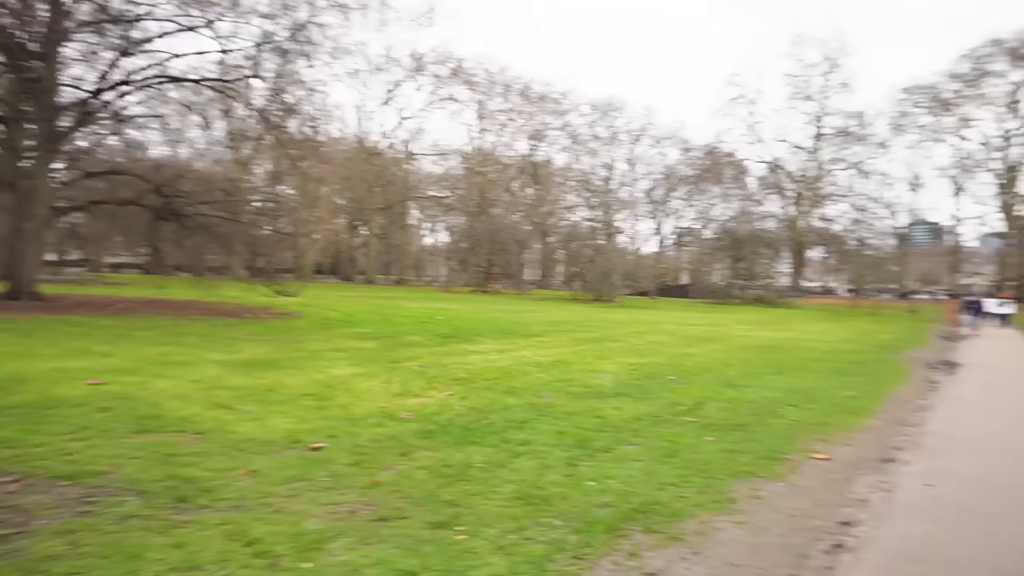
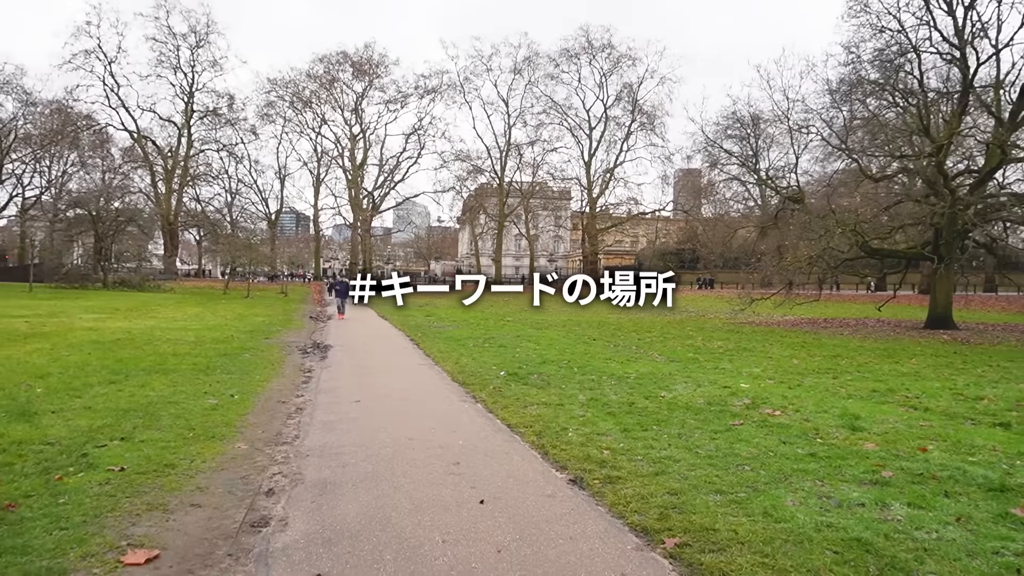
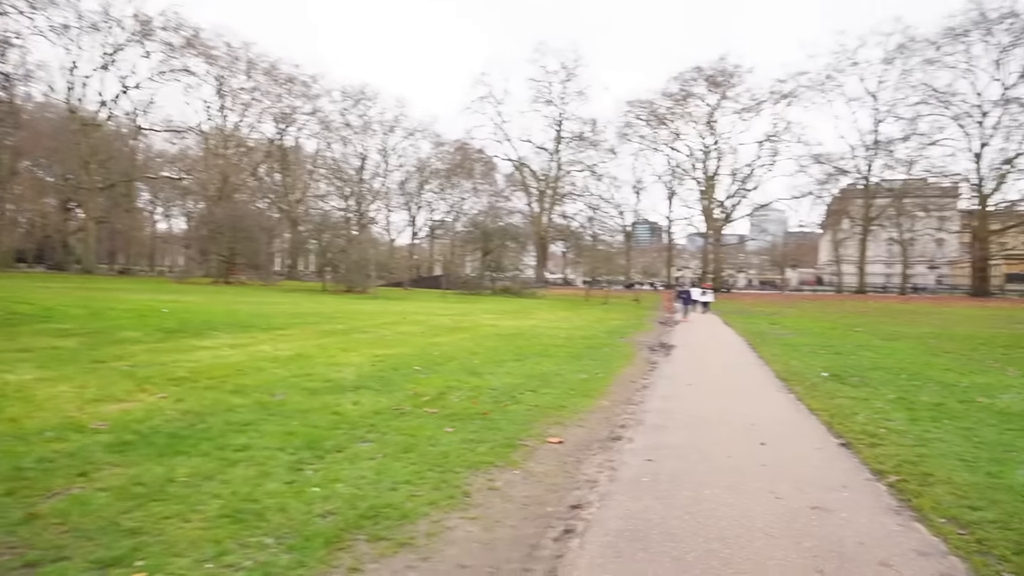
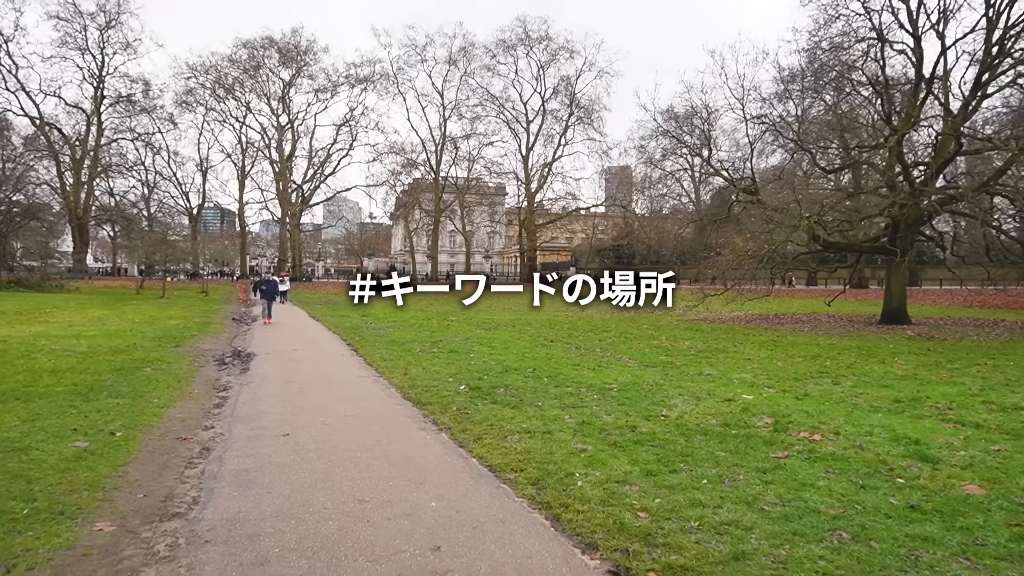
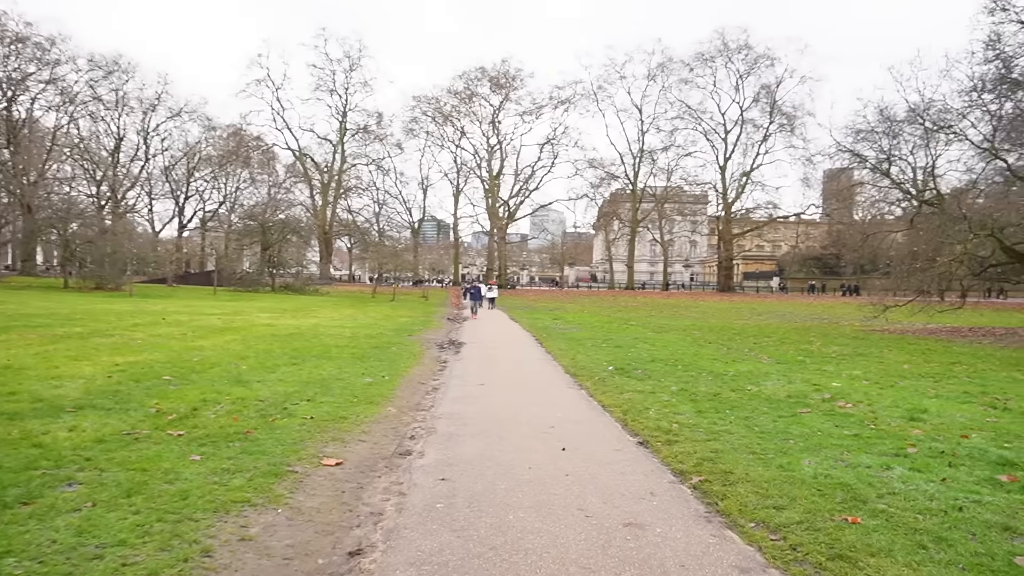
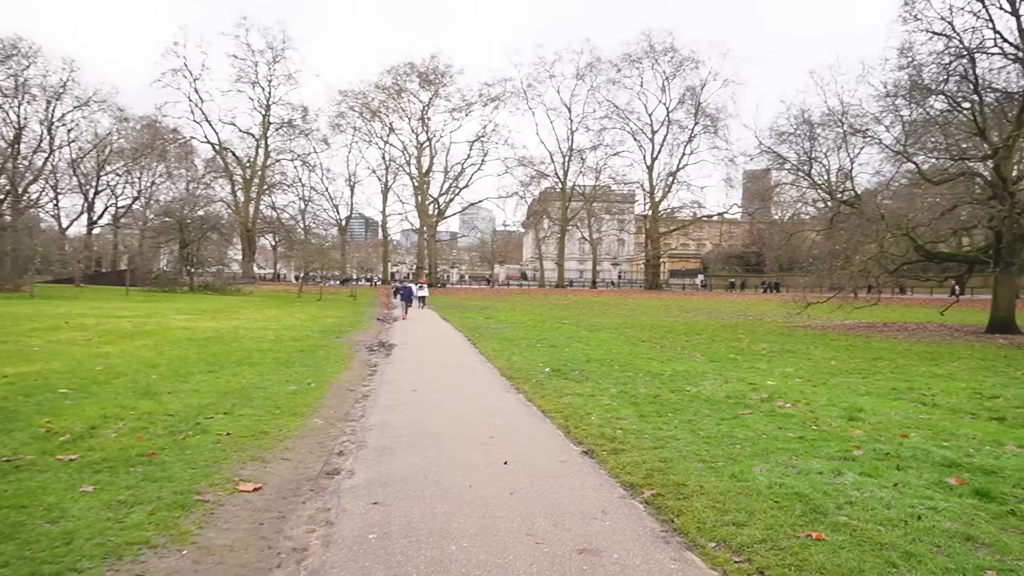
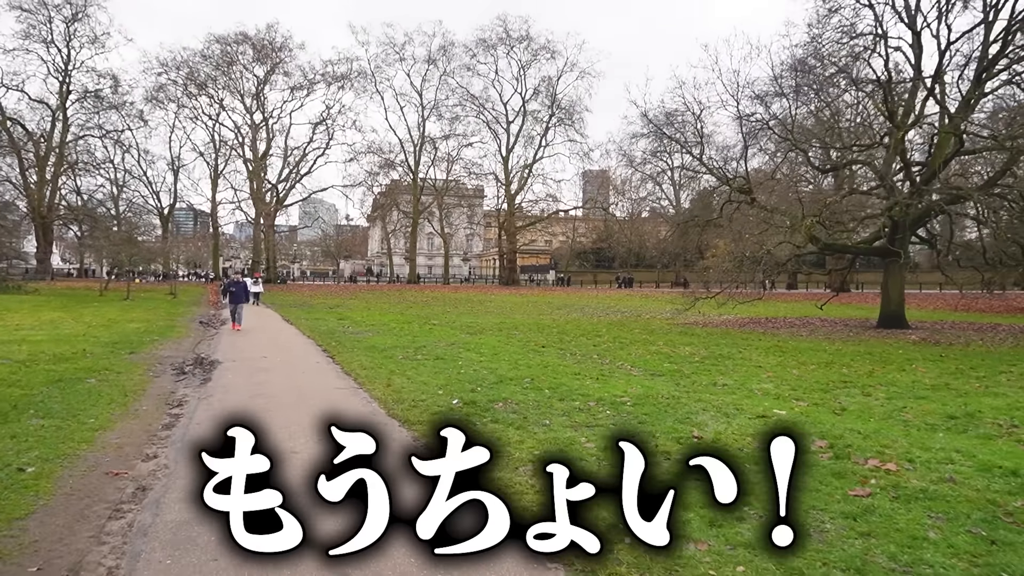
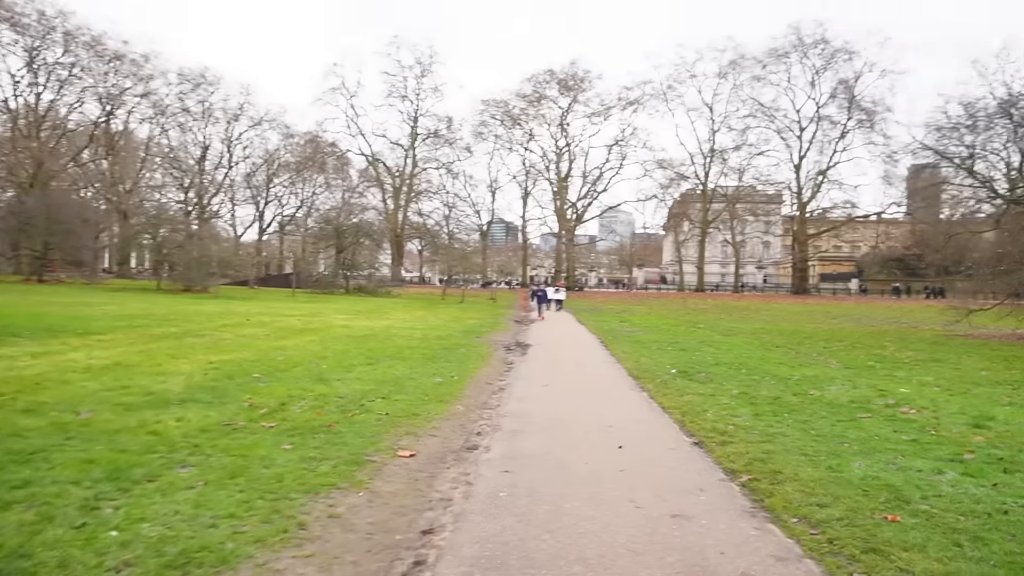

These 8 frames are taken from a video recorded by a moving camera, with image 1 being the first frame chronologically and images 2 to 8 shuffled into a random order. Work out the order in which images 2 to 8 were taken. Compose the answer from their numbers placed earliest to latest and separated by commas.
3, 8, 5, 6, 2, 4, 7
